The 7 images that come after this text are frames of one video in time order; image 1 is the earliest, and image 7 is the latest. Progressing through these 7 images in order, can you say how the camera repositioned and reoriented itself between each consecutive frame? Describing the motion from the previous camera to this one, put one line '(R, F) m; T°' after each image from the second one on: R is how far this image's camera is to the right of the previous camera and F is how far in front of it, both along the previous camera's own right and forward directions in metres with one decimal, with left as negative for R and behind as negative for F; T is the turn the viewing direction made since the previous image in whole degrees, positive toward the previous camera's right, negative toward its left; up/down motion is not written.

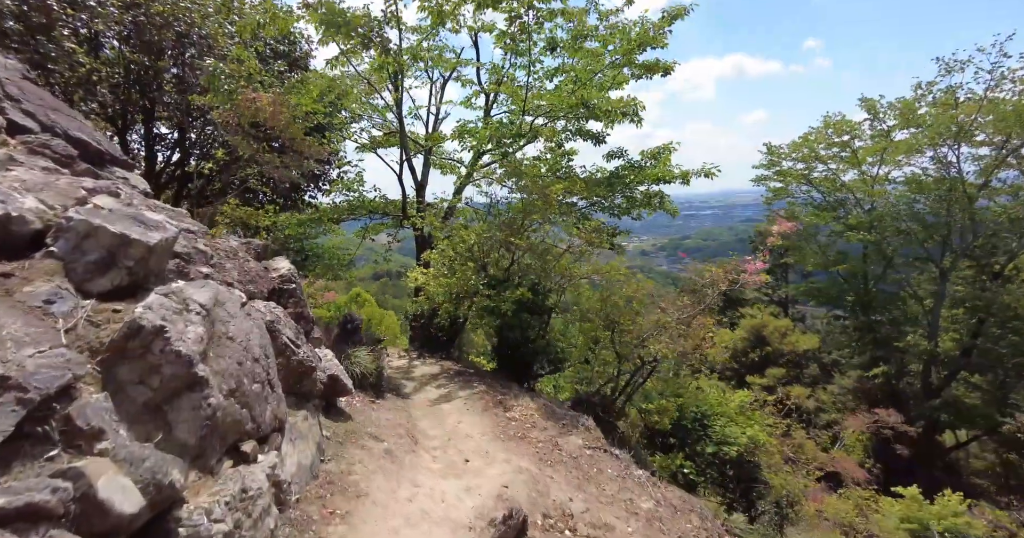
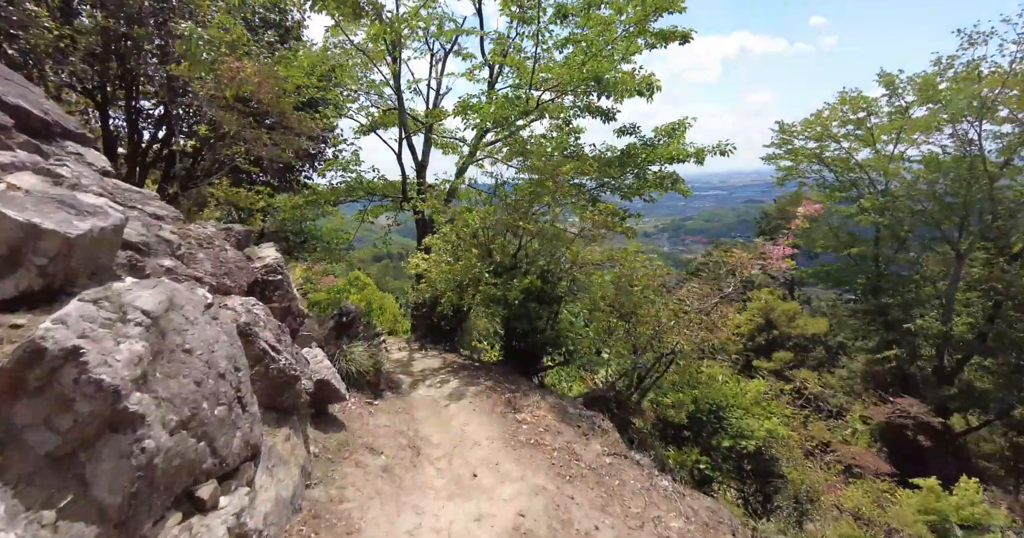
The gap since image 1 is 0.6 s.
(-0.1, +0.6) m; 0°
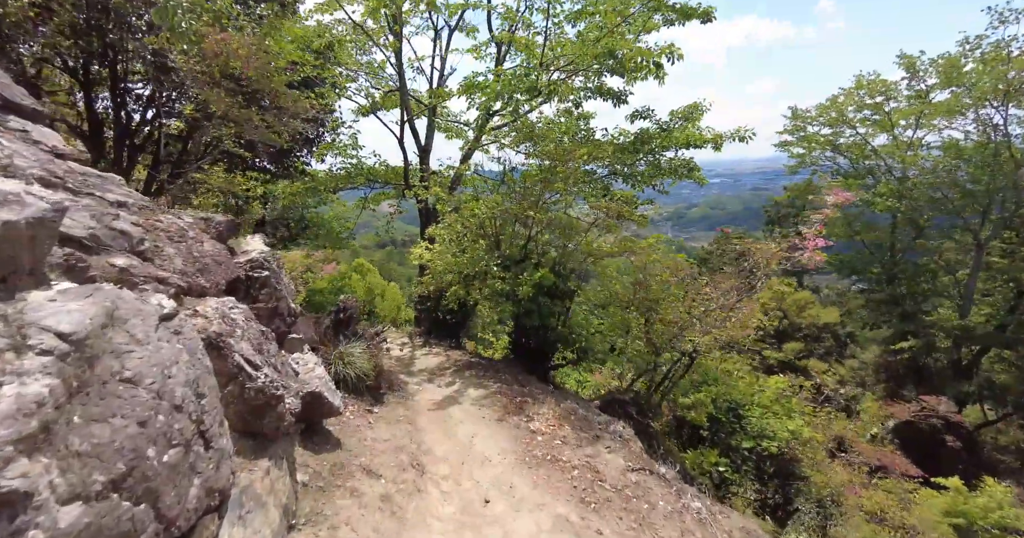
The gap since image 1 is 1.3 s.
(-0.1, +0.5) m; 0°
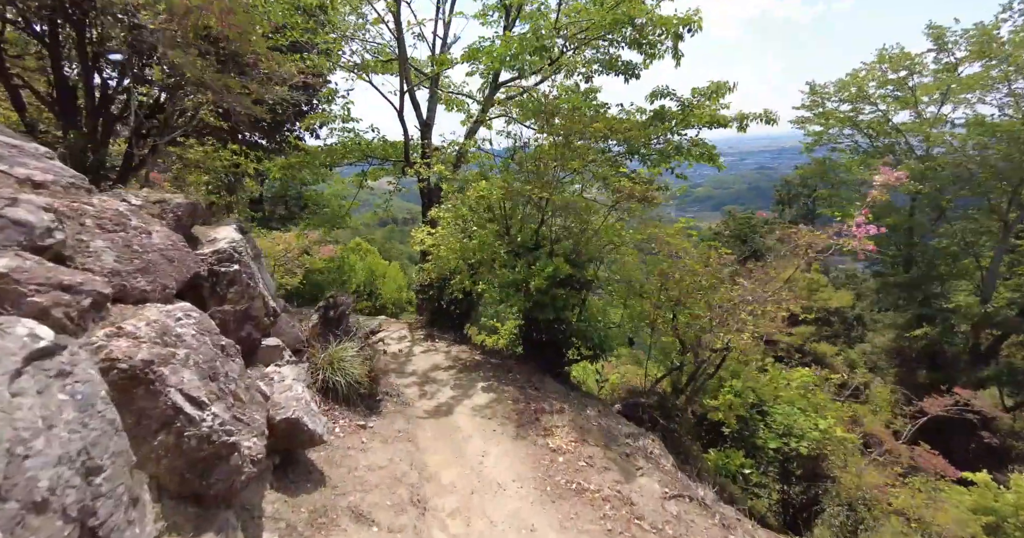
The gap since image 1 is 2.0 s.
(-0.1, +0.7) m; 0°
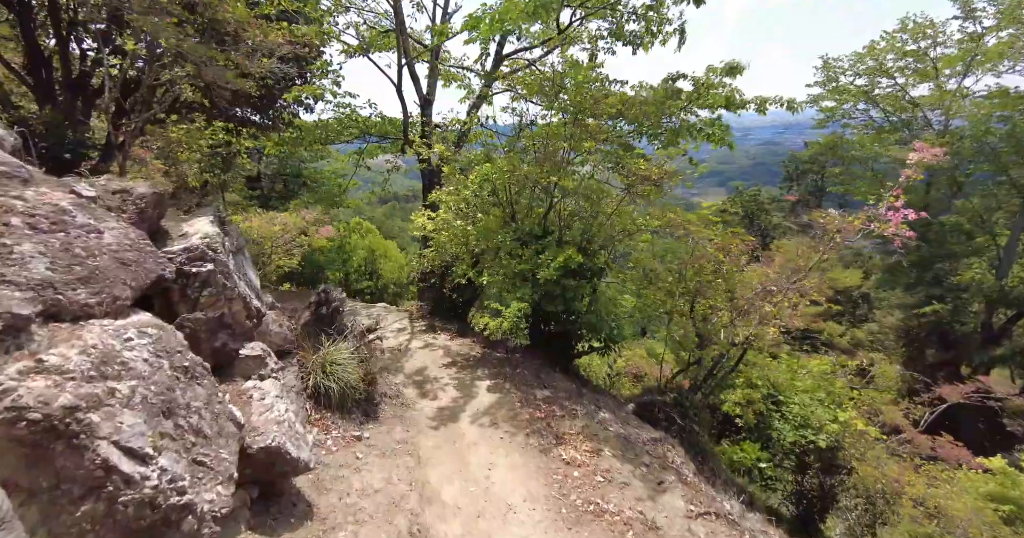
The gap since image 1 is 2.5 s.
(-0.1, +0.4) m; 0°
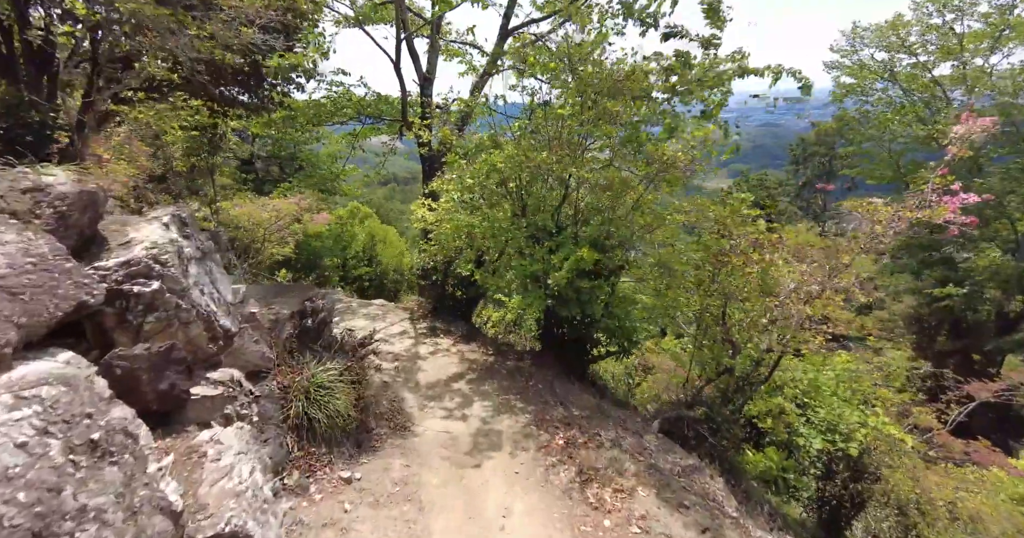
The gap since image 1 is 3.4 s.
(-0.1, +0.6) m; 0°
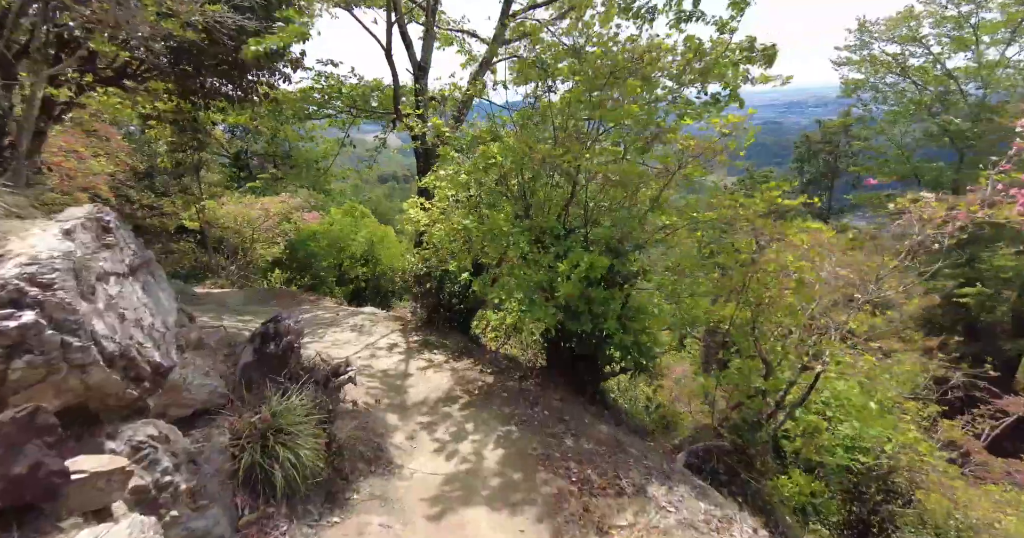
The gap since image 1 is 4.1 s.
(0.0, +0.7) m; 0°
